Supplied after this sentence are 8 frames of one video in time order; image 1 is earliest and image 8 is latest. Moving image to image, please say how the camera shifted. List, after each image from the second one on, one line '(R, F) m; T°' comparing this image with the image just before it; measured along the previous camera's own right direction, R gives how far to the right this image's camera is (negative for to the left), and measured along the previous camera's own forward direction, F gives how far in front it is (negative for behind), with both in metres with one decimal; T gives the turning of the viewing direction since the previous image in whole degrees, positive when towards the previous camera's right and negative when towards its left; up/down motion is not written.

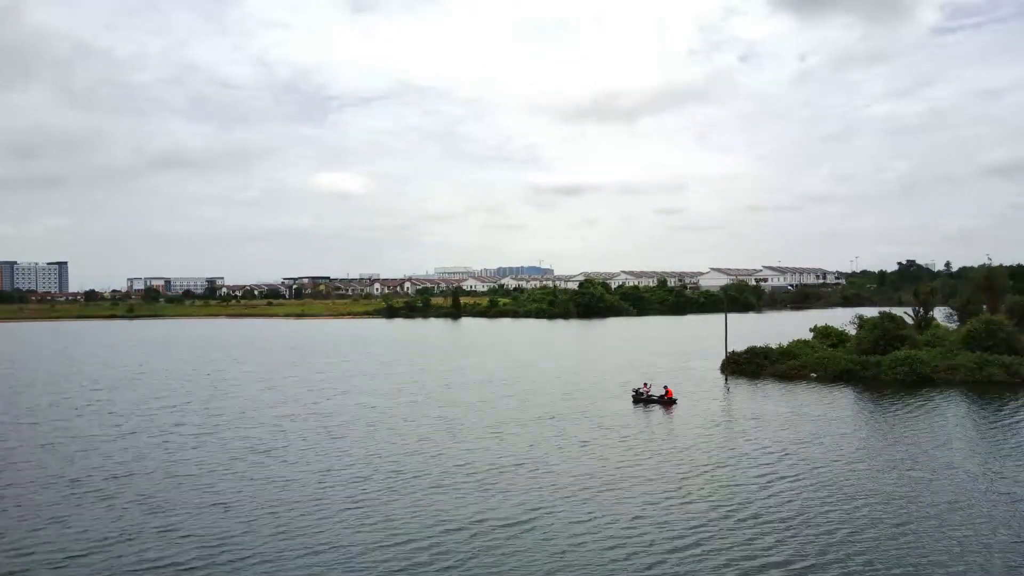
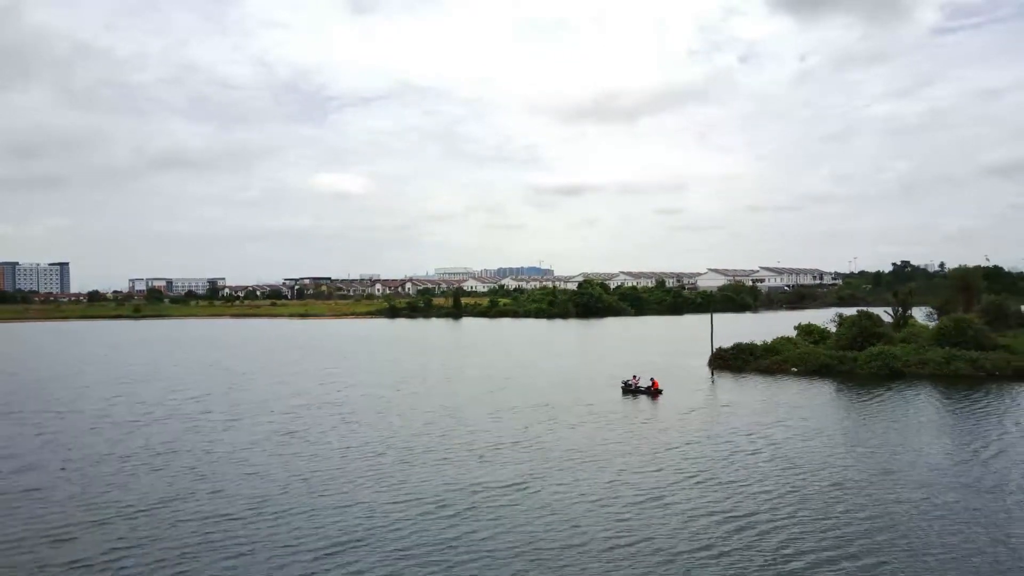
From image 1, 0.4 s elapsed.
(+0.1, -2.1) m; 0°
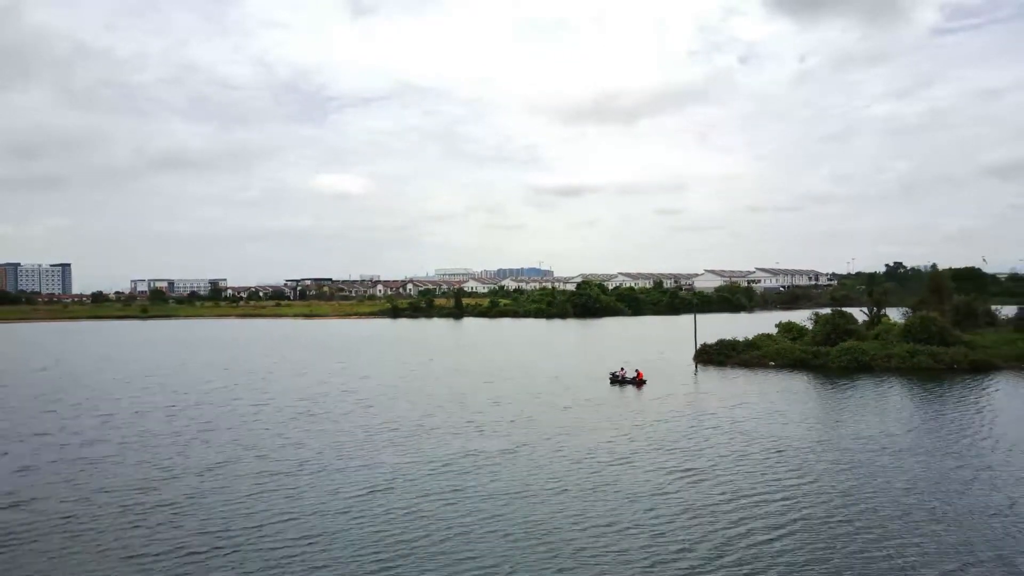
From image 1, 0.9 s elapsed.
(+0.1, -2.8) m; 0°
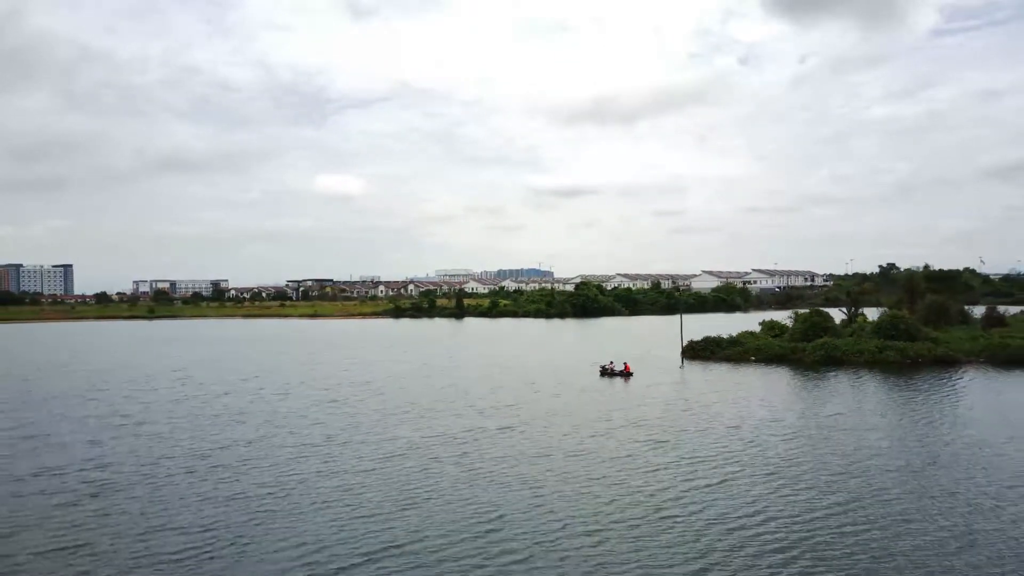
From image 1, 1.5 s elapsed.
(+0.1, -2.7) m; 0°
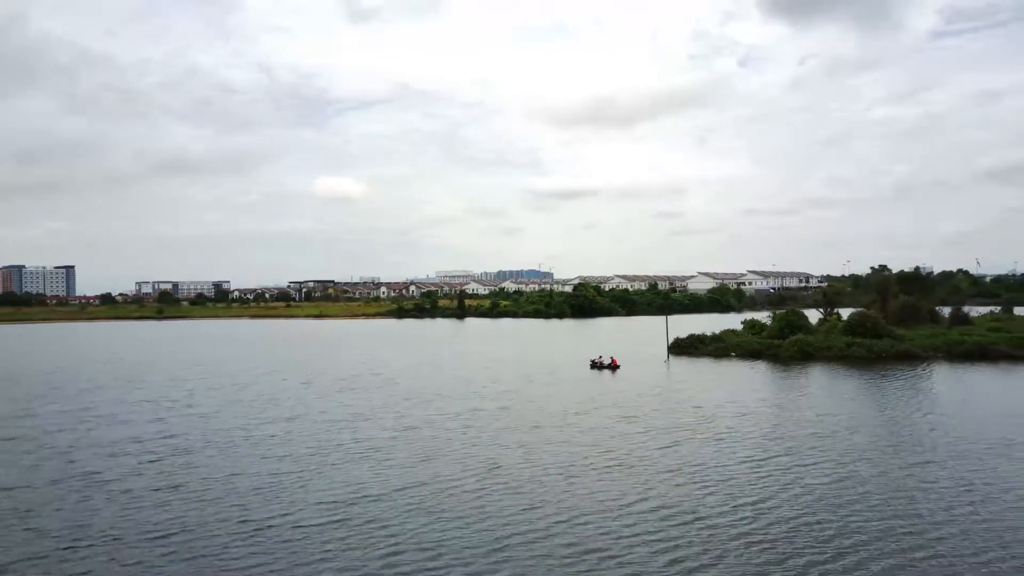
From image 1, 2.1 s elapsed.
(+0.1, -3.4) m; 0°
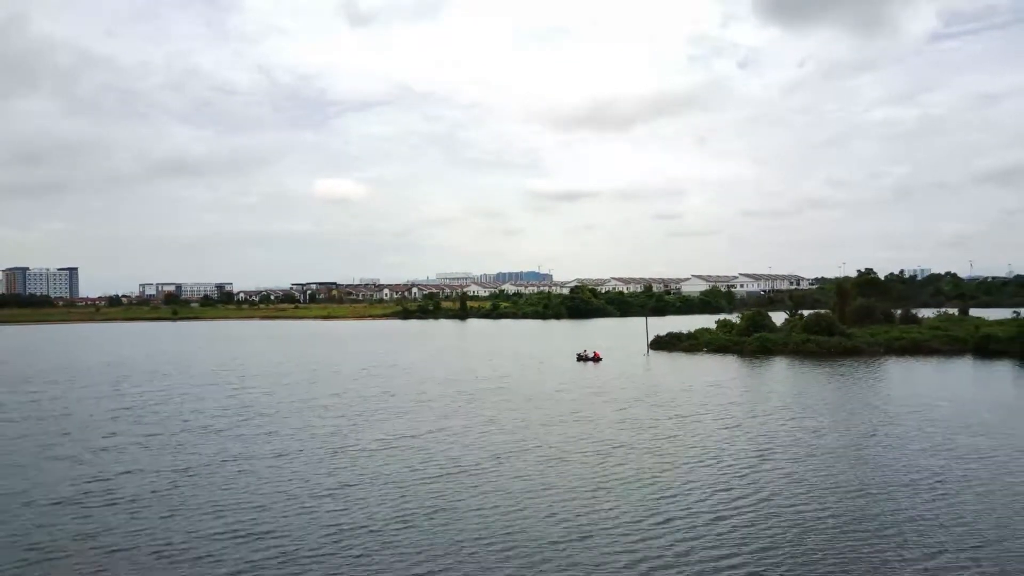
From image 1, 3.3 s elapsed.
(+0.1, -5.9) m; 0°
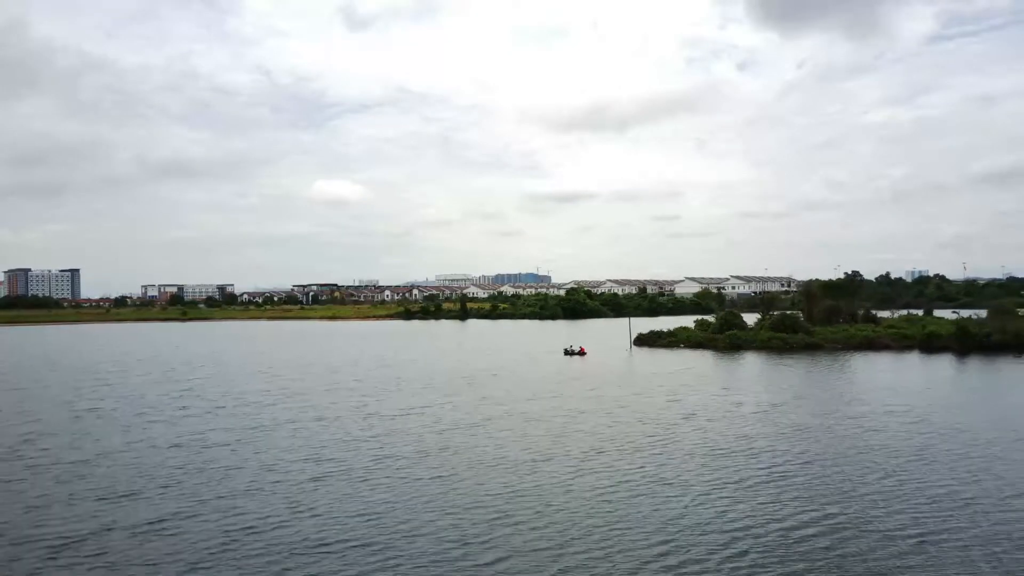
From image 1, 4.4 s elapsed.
(+0.3, -5.1) m; 0°
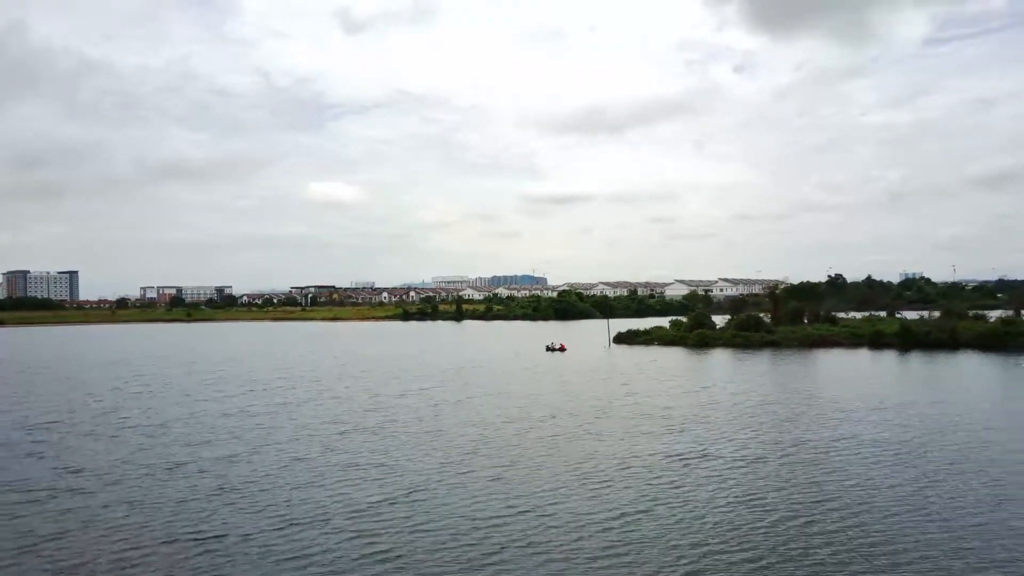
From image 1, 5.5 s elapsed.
(+0.7, -5.0) m; 0°
